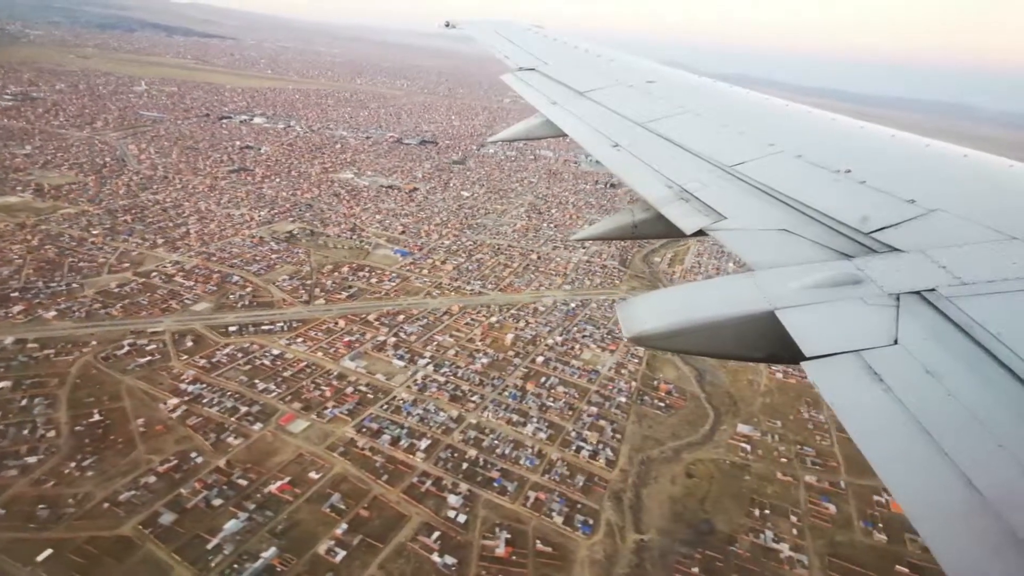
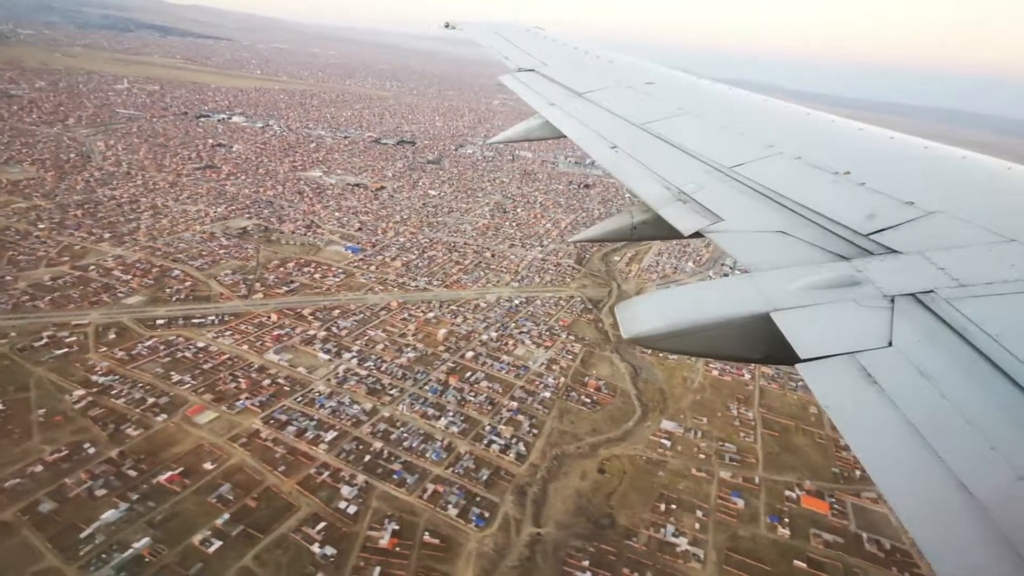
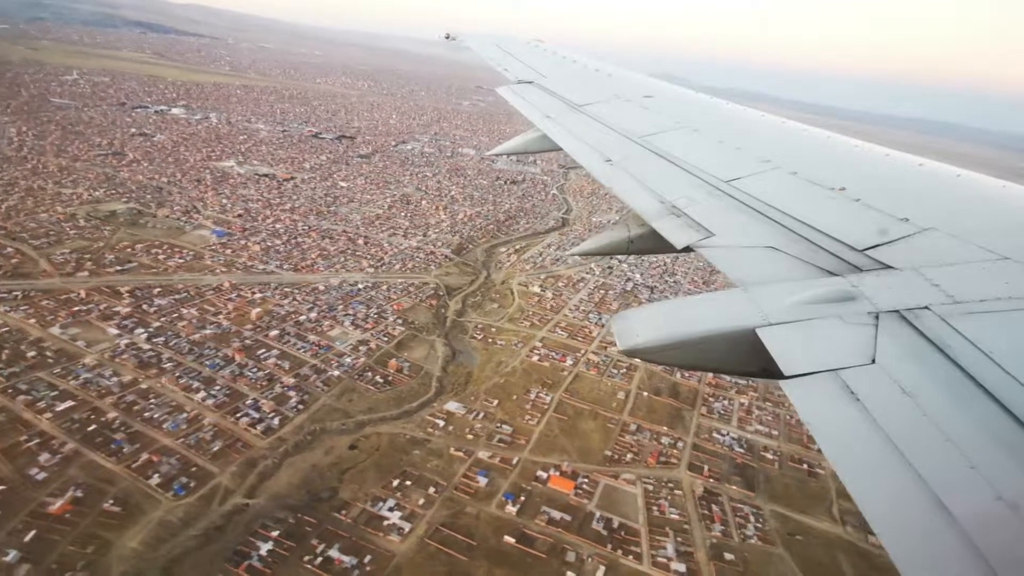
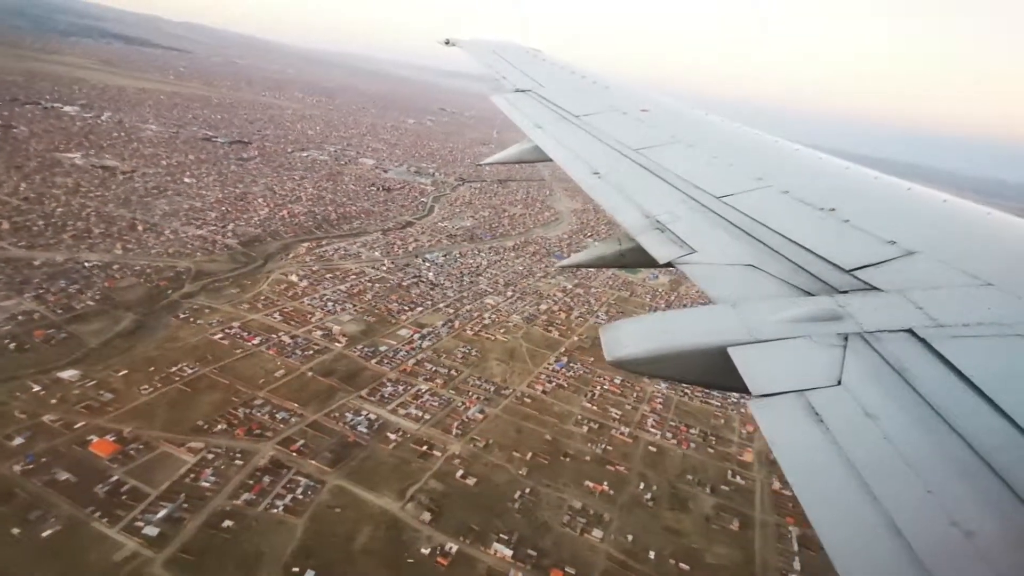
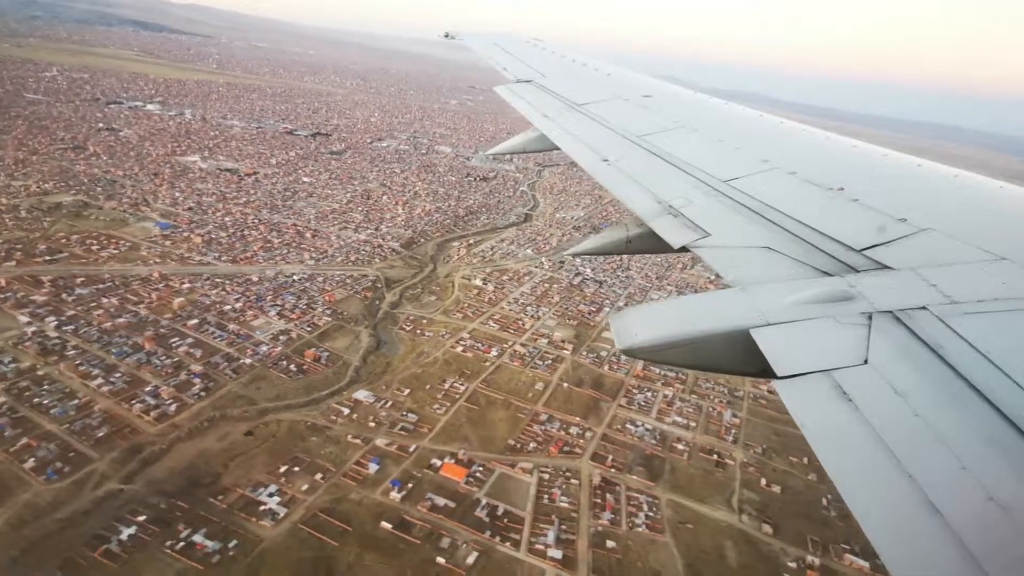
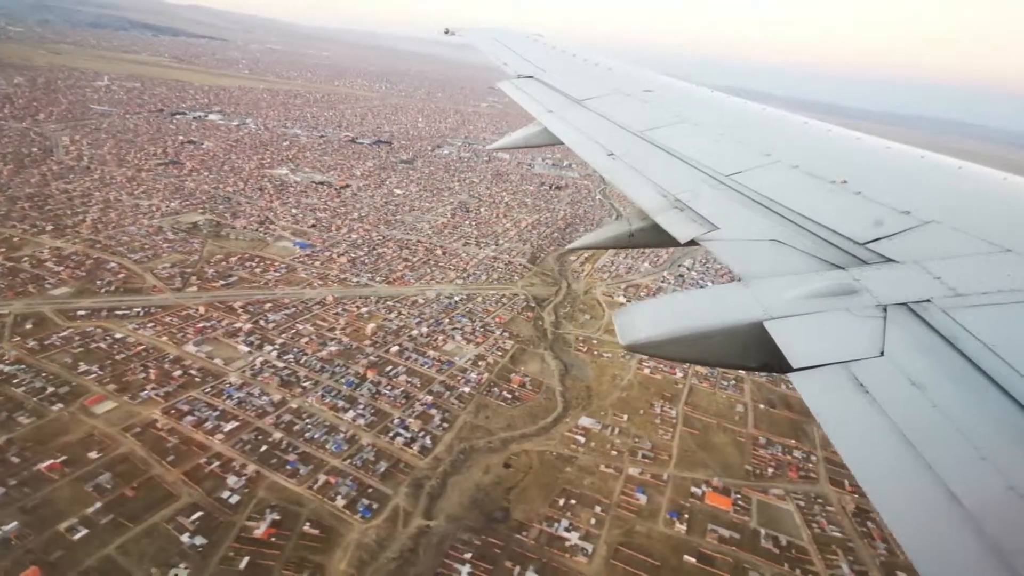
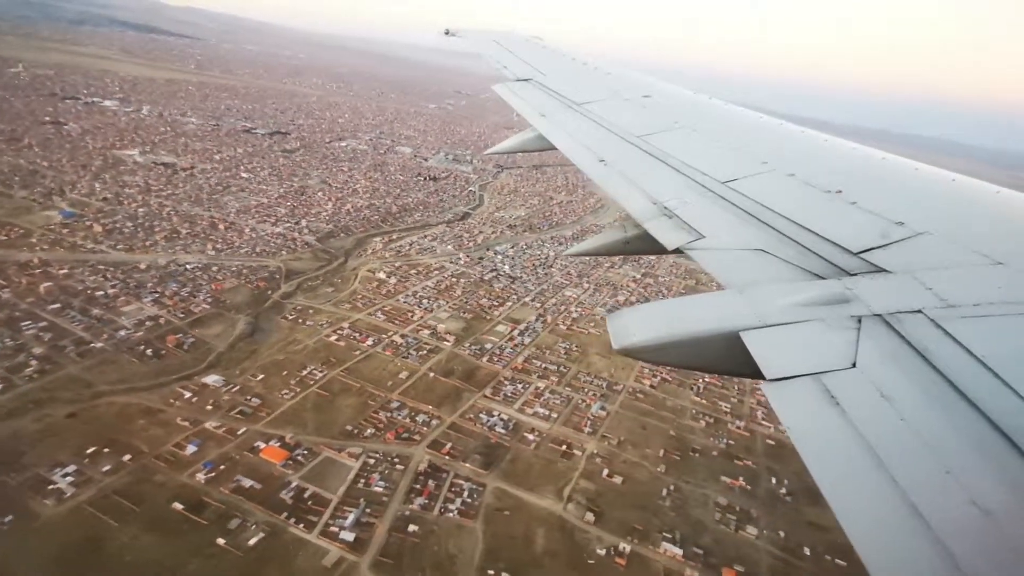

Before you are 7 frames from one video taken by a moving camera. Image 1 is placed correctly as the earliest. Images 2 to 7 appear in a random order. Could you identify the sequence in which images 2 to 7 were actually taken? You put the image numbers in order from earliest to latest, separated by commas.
2, 6, 3, 5, 7, 4
